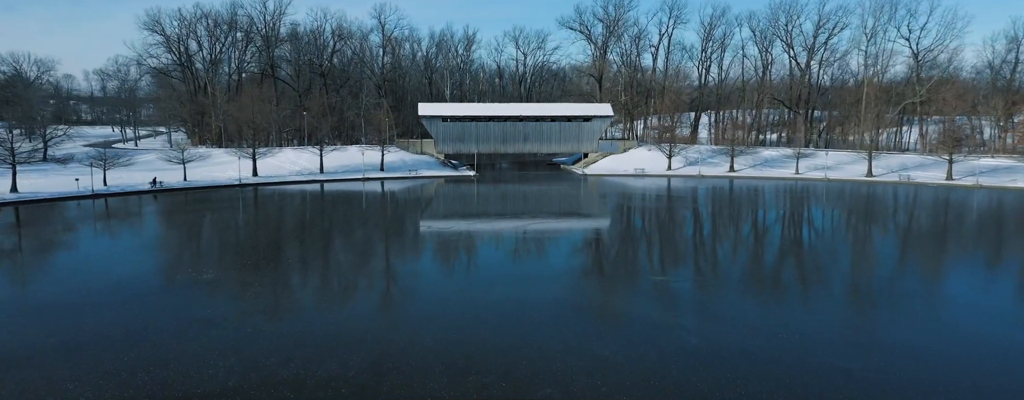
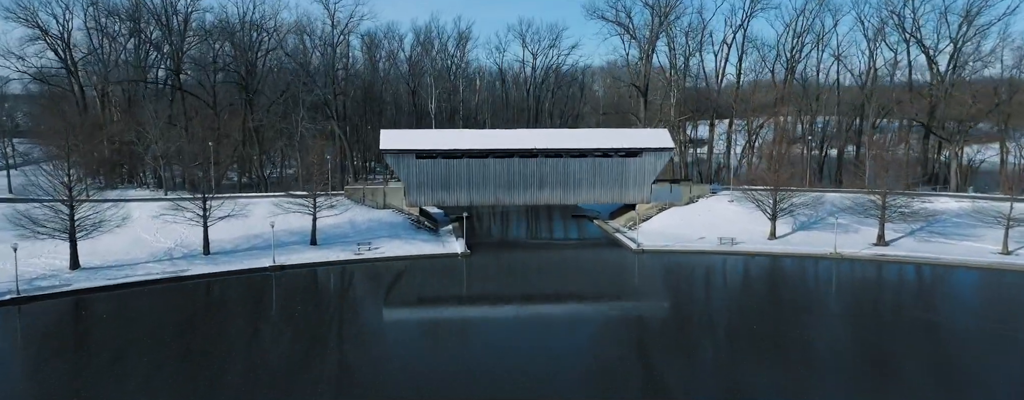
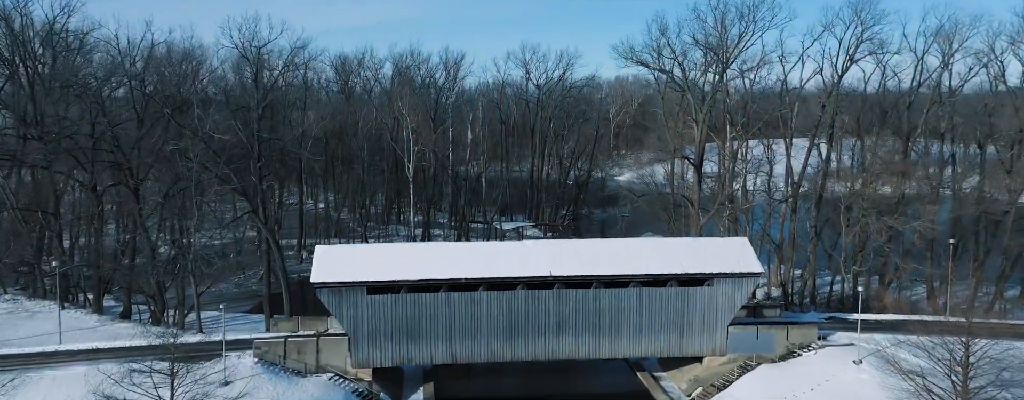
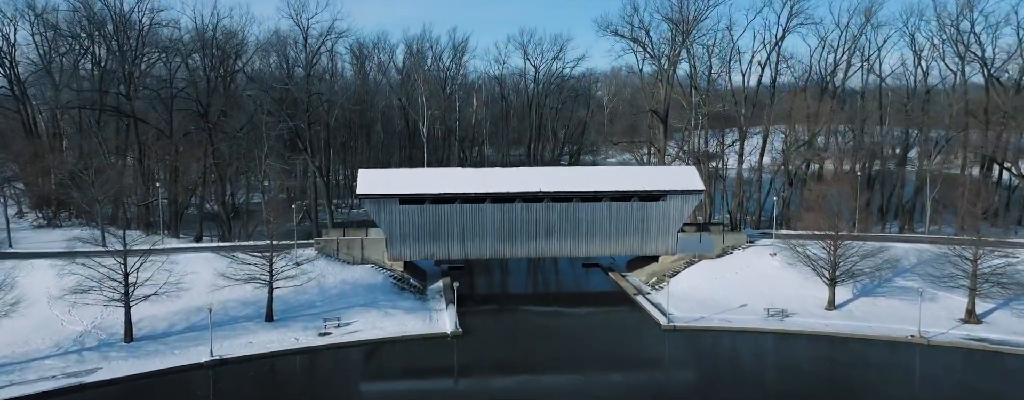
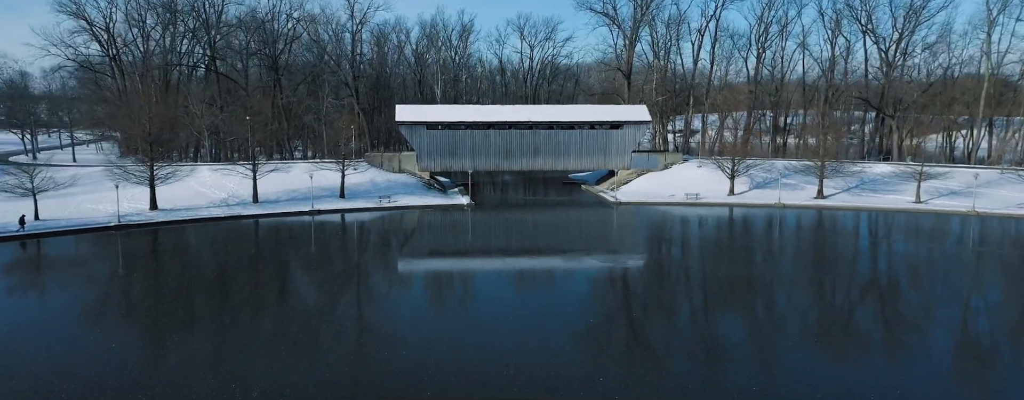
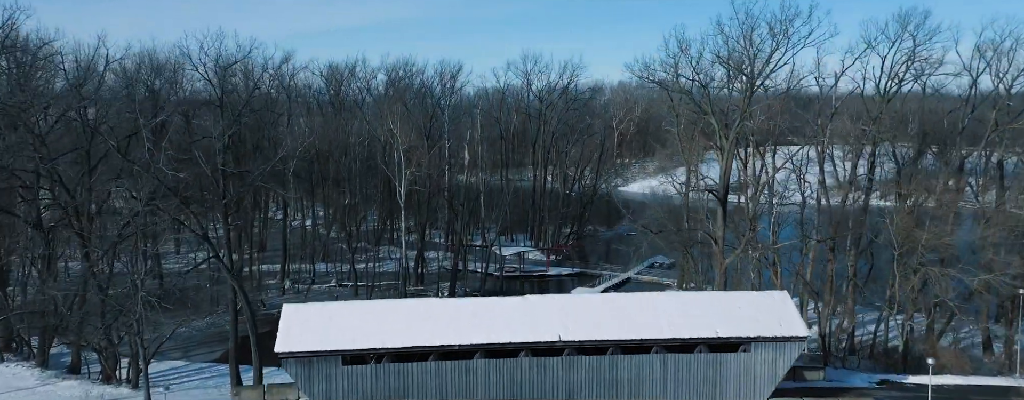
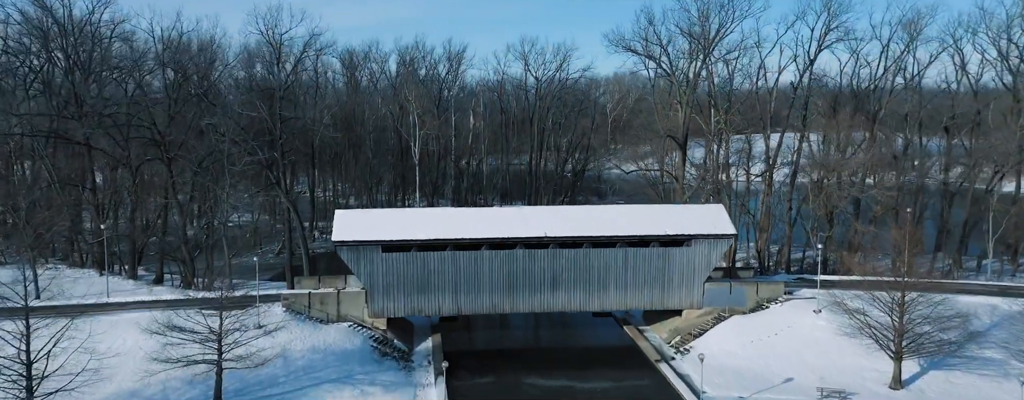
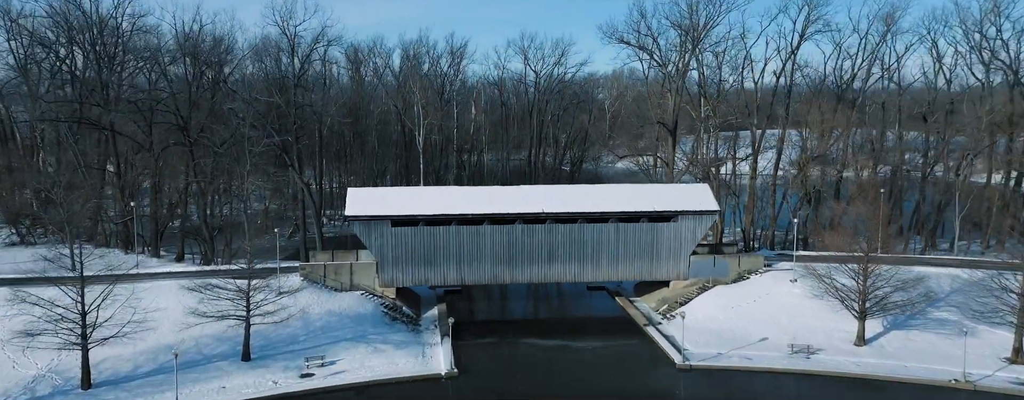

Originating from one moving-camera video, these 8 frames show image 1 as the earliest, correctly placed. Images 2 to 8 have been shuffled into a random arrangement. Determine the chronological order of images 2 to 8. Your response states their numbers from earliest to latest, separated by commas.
5, 2, 4, 8, 7, 3, 6
